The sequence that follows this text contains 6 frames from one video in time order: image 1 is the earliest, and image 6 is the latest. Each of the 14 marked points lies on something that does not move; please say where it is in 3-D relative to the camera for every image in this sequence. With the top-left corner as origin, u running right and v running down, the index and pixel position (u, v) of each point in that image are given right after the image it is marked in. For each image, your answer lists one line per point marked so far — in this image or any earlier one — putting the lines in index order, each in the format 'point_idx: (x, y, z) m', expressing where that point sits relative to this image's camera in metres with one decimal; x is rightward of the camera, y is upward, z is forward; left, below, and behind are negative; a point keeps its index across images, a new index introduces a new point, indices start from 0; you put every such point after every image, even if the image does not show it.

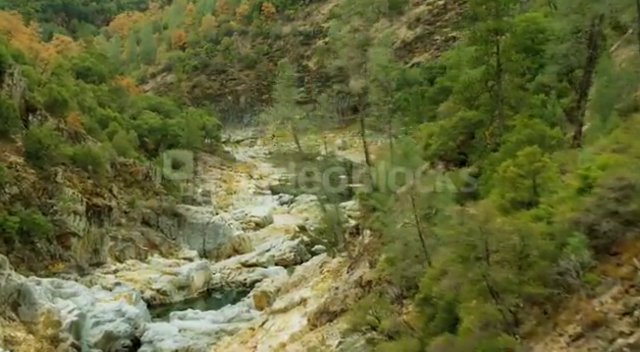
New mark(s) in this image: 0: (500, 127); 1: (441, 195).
0: (+4.2, +1.2, +15.5) m
1: (+2.7, -0.5, +15.0) m
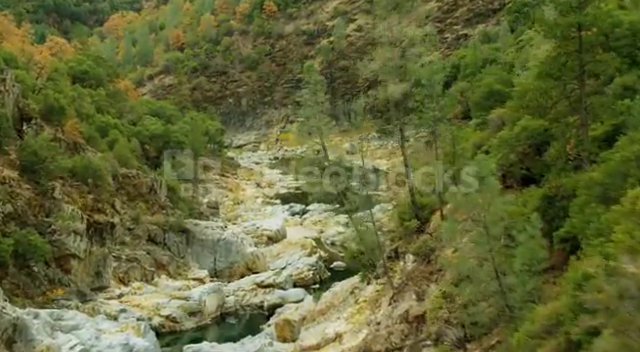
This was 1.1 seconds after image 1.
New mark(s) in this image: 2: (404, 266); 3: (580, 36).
0: (+5.2, +0.7, +13.2) m
1: (+3.7, -0.9, +12.6) m
2: (+2.3, -2.4, +17.9) m
3: (+5.1, +2.7, +13.0) m
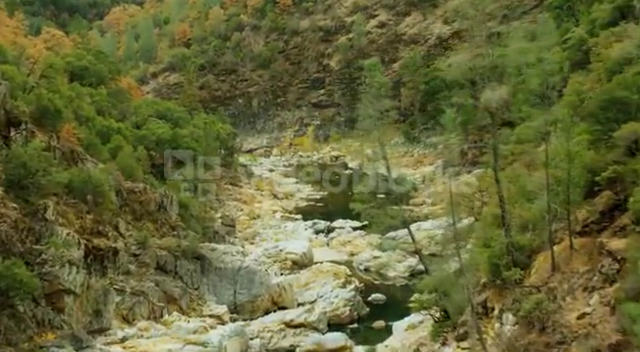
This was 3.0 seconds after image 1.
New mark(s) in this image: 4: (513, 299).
0: (+6.7, 0.0, +8.9) m
1: (+5.2, -1.7, +8.4) m
2: (+3.7, -3.1, +13.7) m
3: (+6.6, +2.0, +8.8) m
4: (+3.9, -2.5, +13.5) m
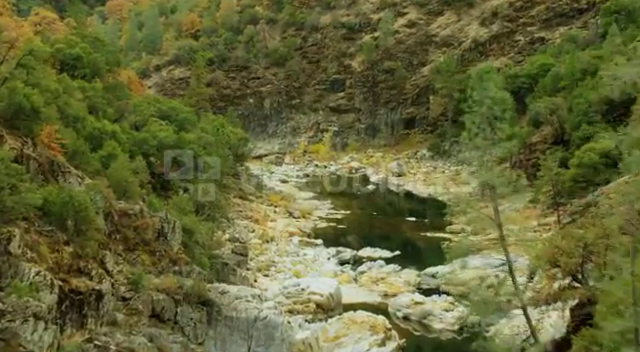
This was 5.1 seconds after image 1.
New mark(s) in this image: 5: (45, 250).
0: (+8.0, -1.3, +3.9) m
1: (+6.4, -2.8, +3.3) m
2: (+4.8, -4.2, +8.6) m
3: (+8.0, +0.8, +3.7) m
4: (+5.1, -3.6, +8.5) m
5: (-7.1, -1.9, +17.2) m
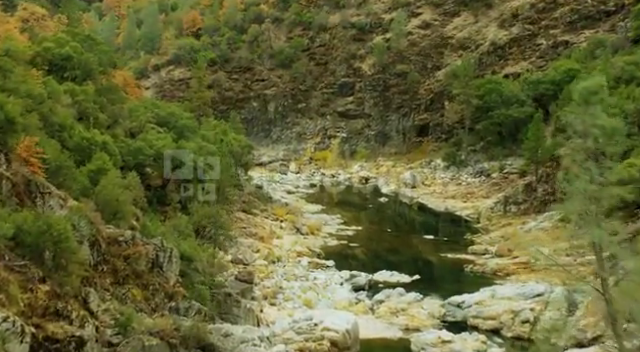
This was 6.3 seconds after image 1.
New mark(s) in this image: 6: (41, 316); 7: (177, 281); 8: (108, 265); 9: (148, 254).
0: (+8.5, -2.0, +1.1) m
1: (+6.9, -3.5, +0.6) m
2: (+5.3, -4.9, +5.9) m
3: (+8.5, 0.0, +1.0) m
4: (+5.6, -4.3, +5.7) m
5: (-6.6, -2.4, +14.4) m
6: (-6.1, -3.0, +14.6) m
7: (-4.2, -2.9, +19.2) m
8: (-5.6, -2.3, +17.4) m
9: (-4.8, -2.1, +18.5) m
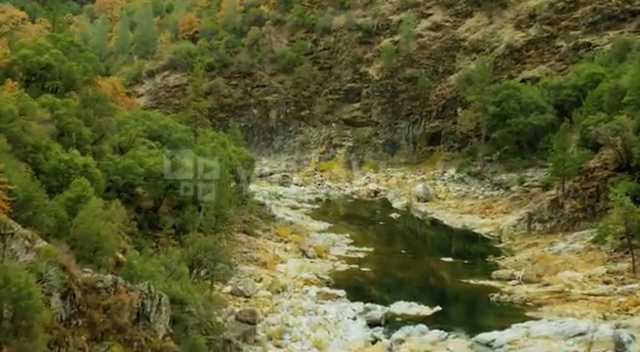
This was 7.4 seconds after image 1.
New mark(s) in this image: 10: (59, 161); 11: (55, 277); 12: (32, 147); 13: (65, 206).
0: (+8.9, -2.7, -1.6) m
1: (+7.3, -4.2, -2.2) m
2: (+5.7, -5.6, +3.1) m
3: (+8.9, -0.7, -1.8) m
4: (+5.9, -5.0, +2.9) m
5: (-6.2, -3.2, +11.6) m
6: (-5.8, -3.8, +11.8) m
7: (-3.8, -3.7, +16.4) m
8: (-5.2, -3.1, +14.6) m
9: (-4.5, -2.9, +15.7) m
10: (-7.6, +0.4, +19.2) m
11: (-5.6, -2.1, +14.1) m
12: (-8.1, +0.8, +18.5) m
13: (-6.8, -0.8, +17.7) m
